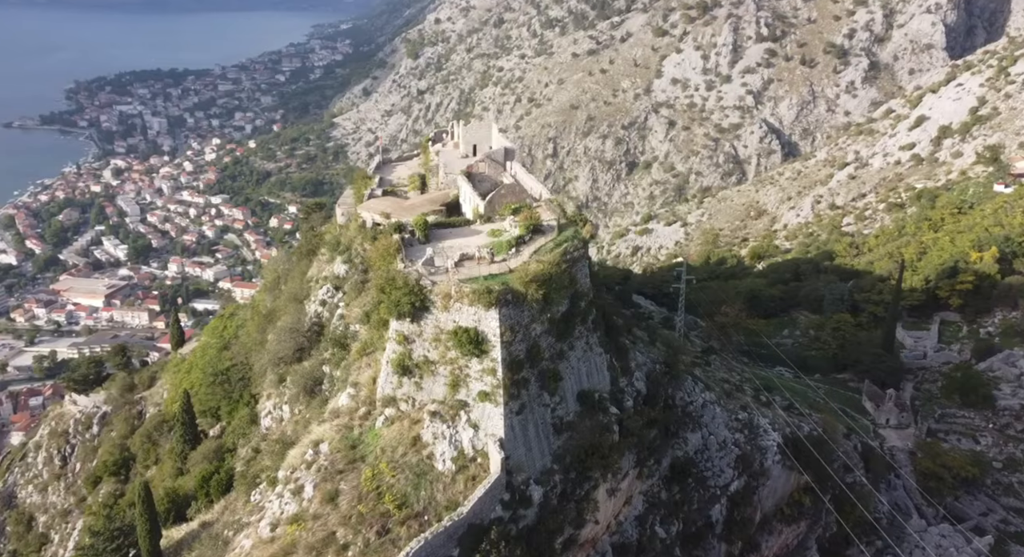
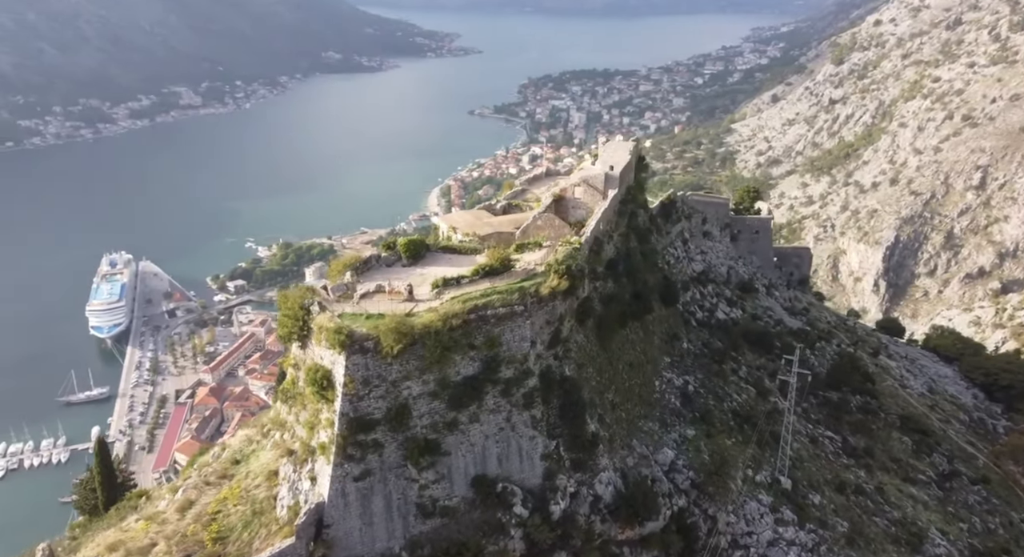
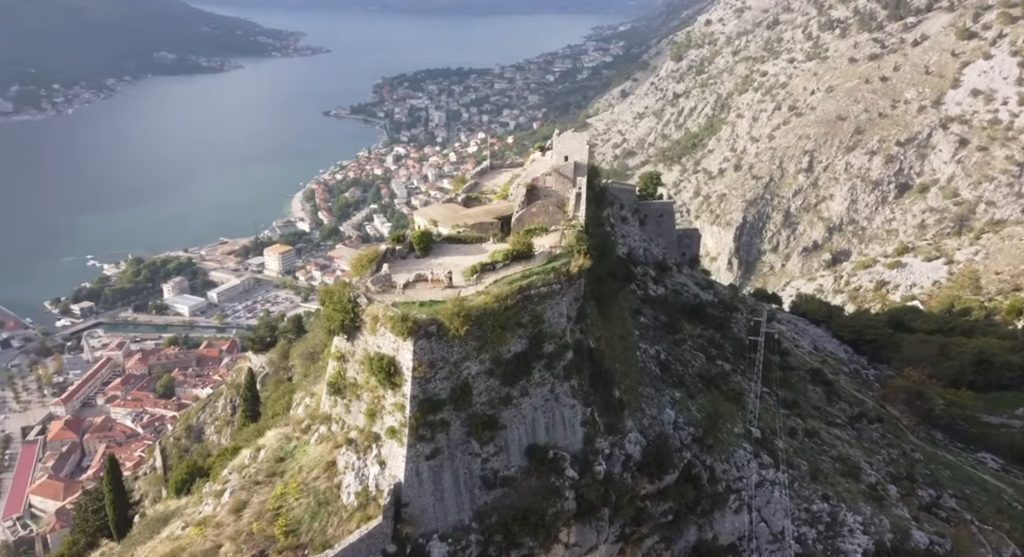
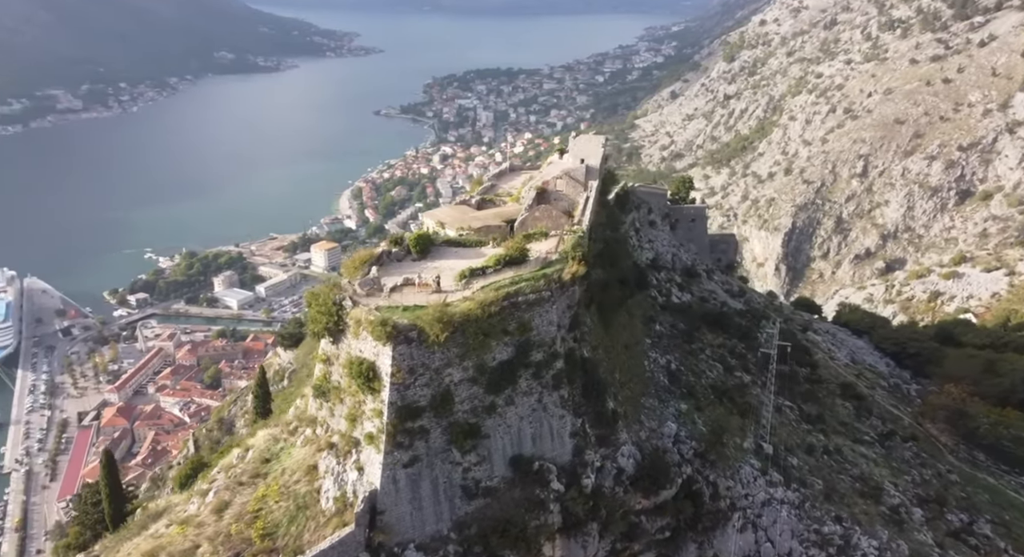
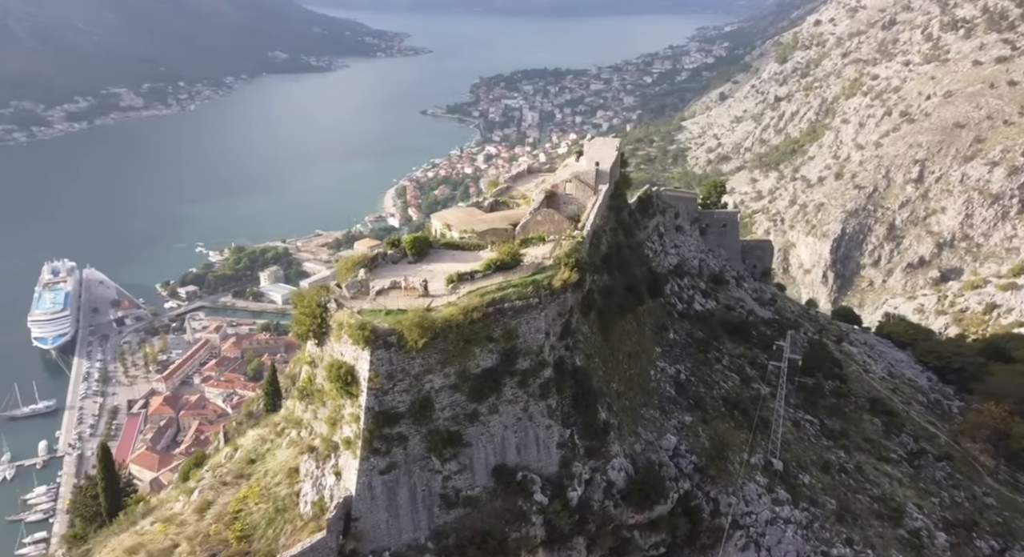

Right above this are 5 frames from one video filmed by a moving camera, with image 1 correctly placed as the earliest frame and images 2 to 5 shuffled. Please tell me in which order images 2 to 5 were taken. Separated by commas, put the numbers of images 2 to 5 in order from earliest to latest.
3, 4, 5, 2
